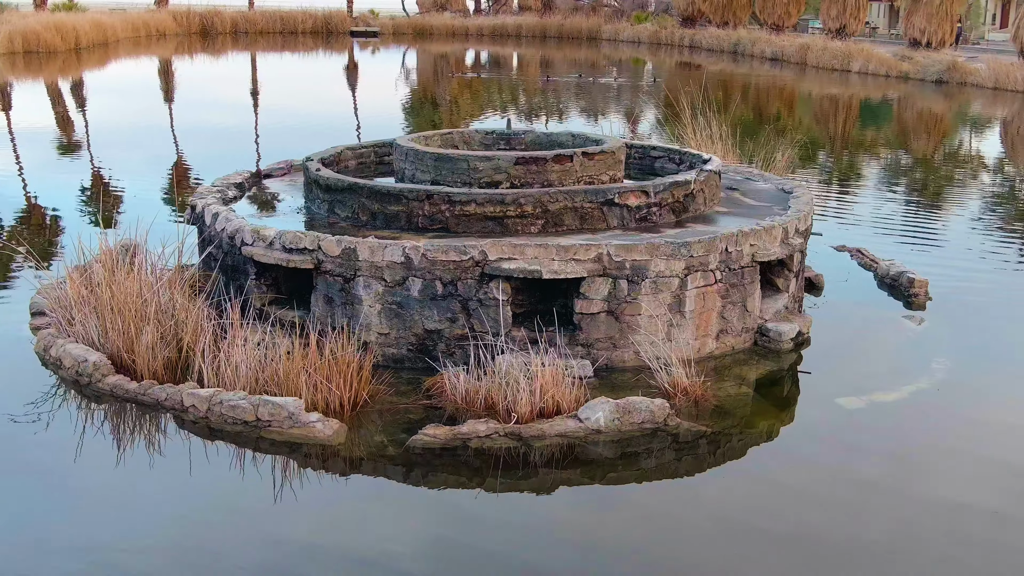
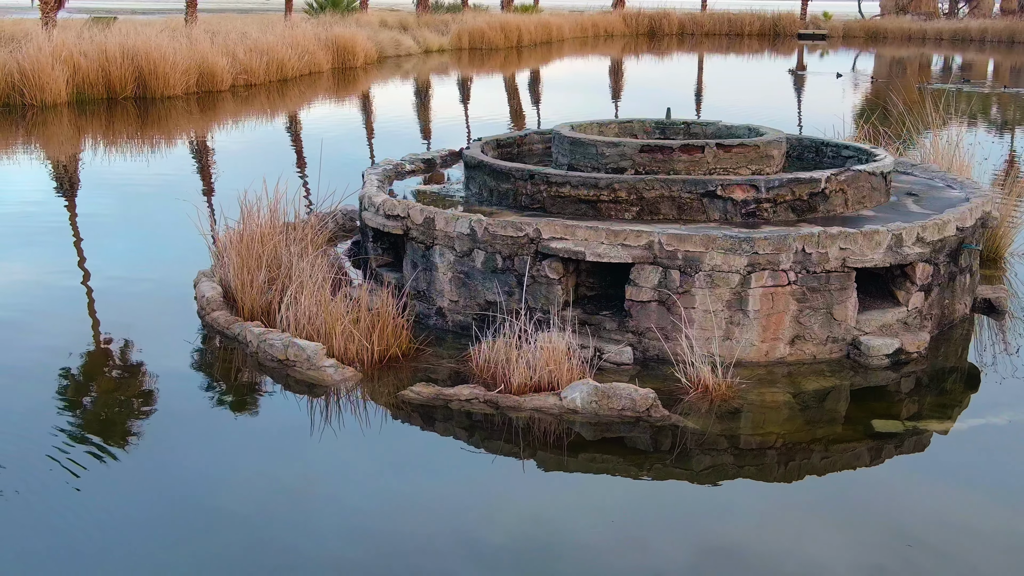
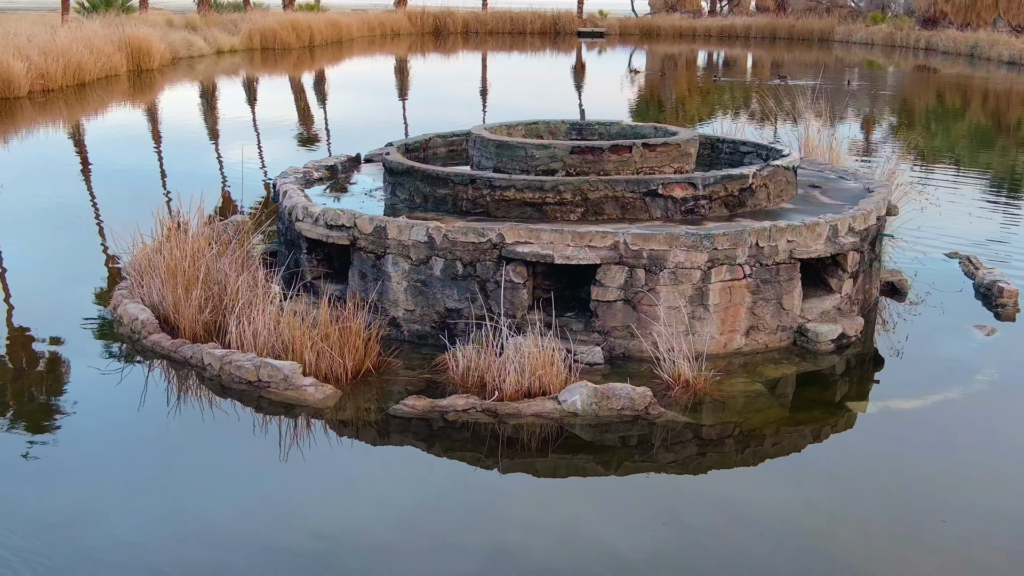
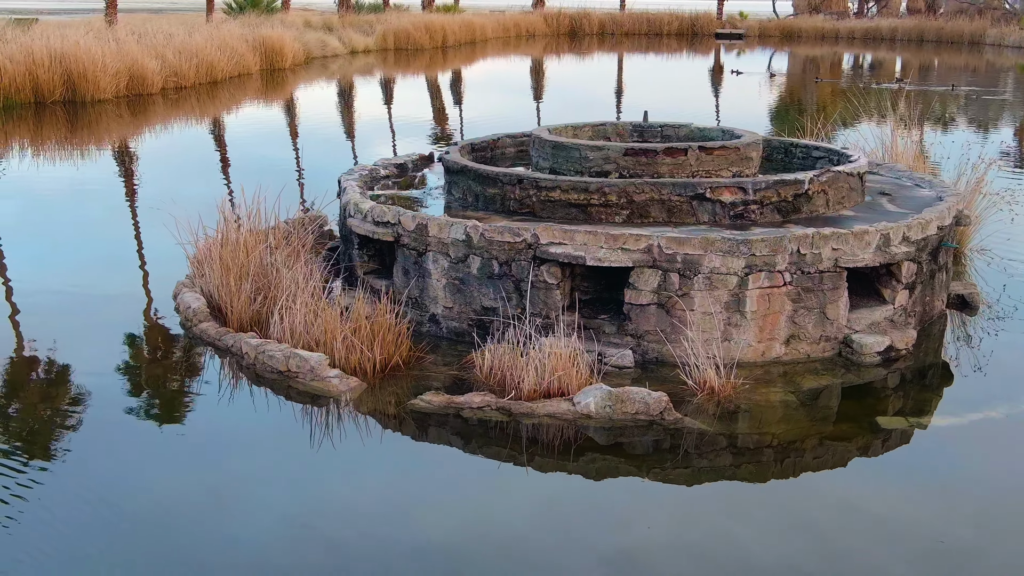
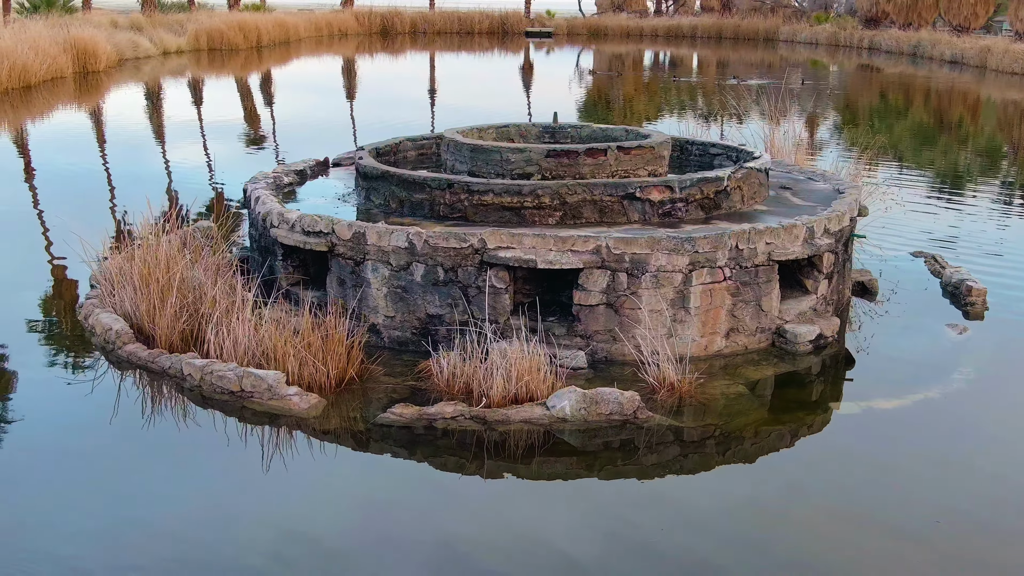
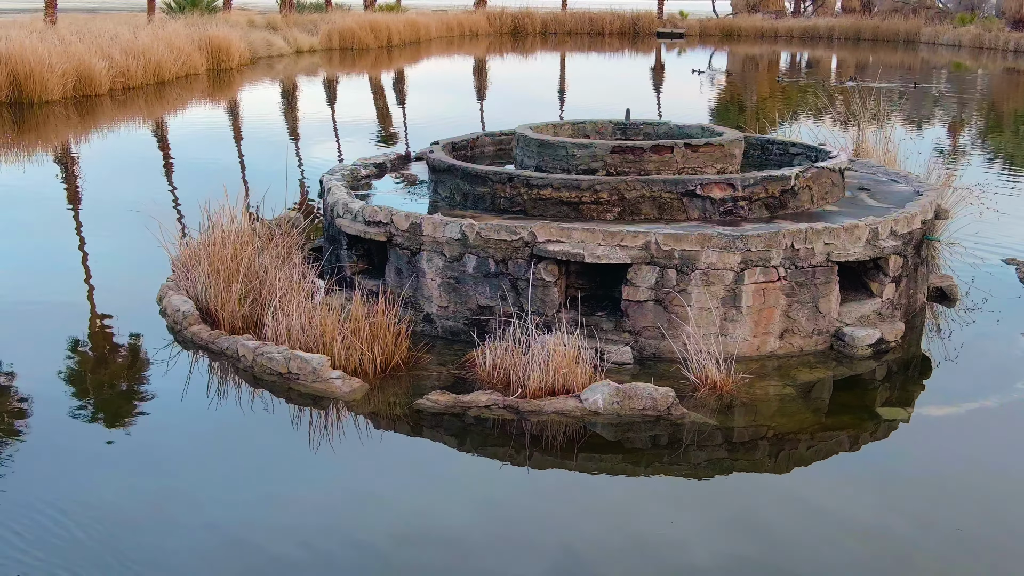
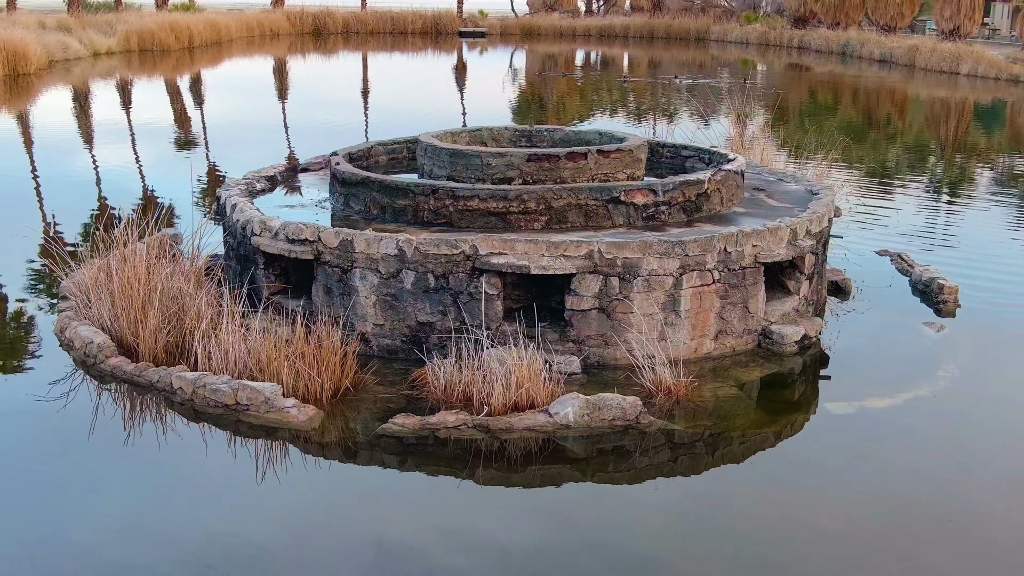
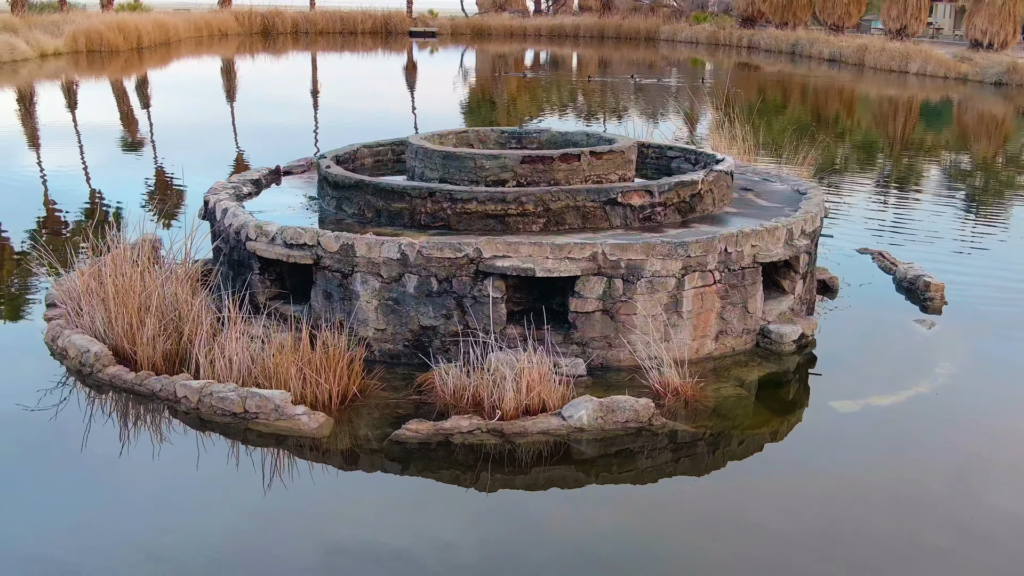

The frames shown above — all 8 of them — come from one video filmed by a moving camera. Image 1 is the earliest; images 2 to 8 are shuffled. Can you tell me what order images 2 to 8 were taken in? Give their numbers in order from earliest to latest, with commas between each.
8, 7, 5, 3, 6, 4, 2
